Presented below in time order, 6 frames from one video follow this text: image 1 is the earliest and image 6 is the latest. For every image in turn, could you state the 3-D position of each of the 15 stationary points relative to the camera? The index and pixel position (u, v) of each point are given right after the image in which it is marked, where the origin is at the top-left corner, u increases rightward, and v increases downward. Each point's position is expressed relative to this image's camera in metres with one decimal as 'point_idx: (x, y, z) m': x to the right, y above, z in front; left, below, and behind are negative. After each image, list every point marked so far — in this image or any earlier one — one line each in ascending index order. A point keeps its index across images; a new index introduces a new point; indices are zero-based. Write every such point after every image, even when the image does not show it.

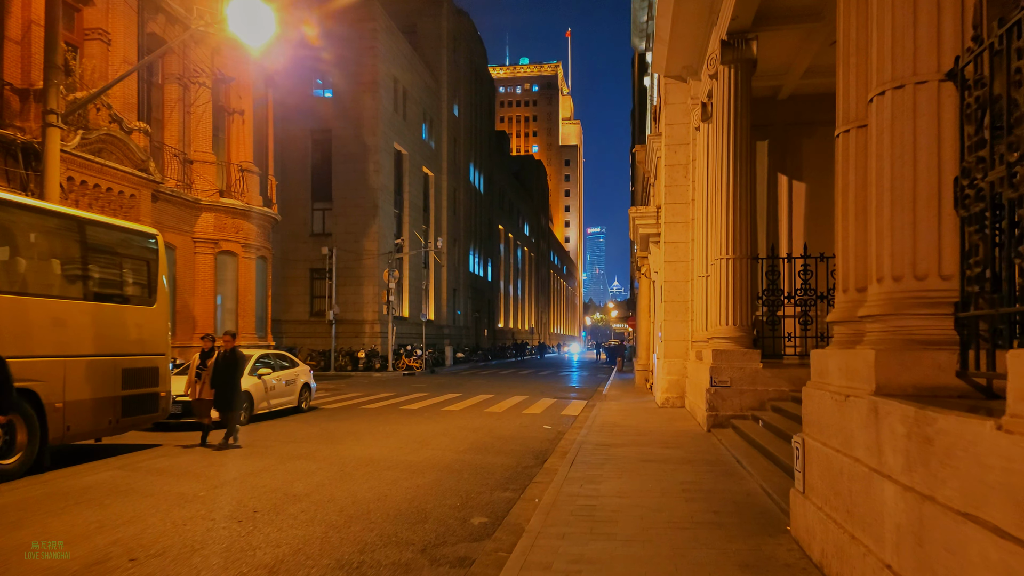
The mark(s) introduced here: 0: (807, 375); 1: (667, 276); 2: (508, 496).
0: (+4.4, -1.3, +11.1) m
1: (+3.3, +0.3, +15.8) m
2: (0.0, -2.2, +7.7) m
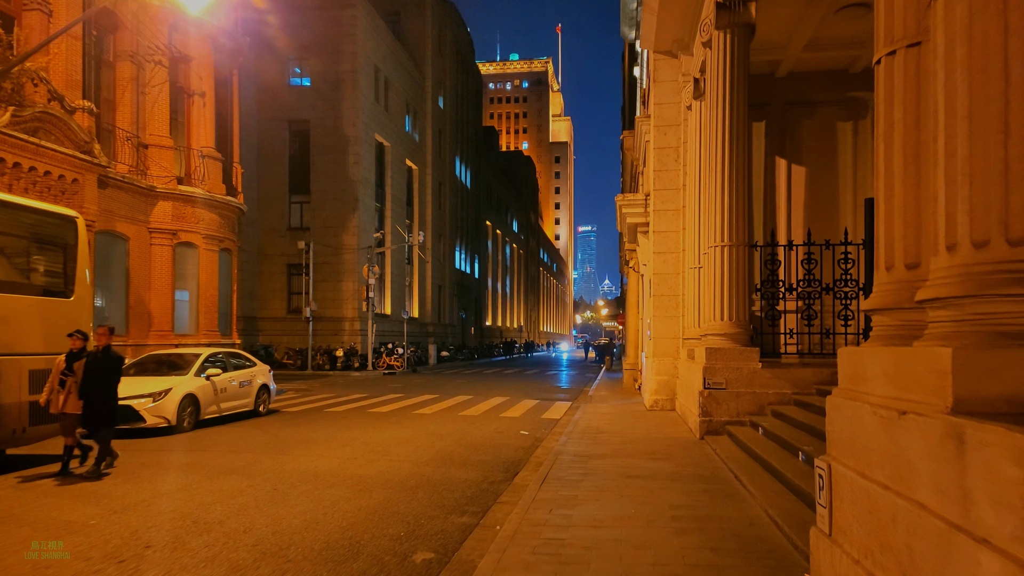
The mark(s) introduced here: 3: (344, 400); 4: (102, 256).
0: (+4.0, -1.2, +9.9) m
1: (+2.8, +0.4, +14.6) m
2: (-0.4, -2.0, +6.5) m
3: (-4.3, -2.9, +19.3) m
4: (-9.1, +0.7, +16.5) m
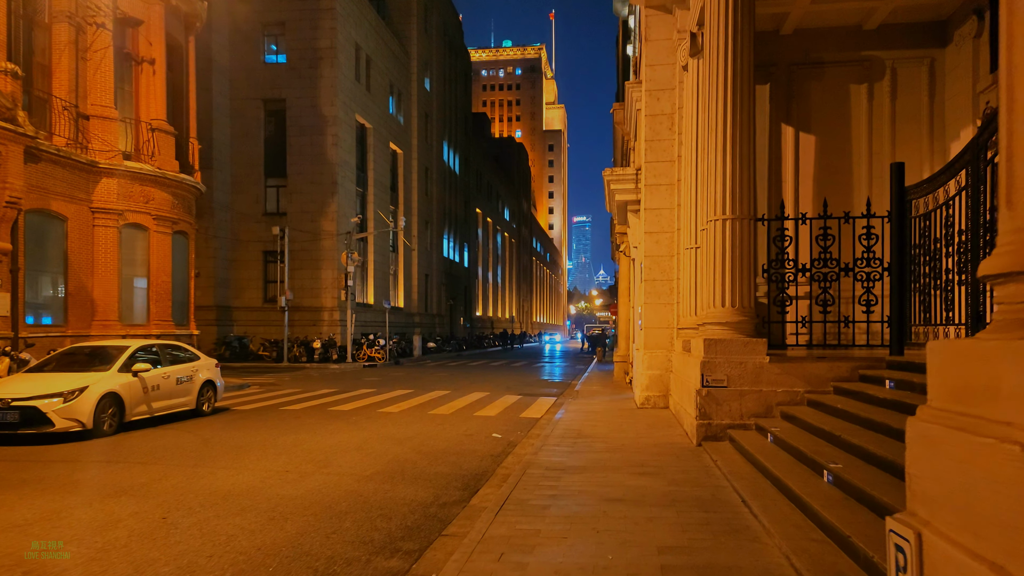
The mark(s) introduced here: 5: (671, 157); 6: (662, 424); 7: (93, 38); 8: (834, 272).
0: (+3.5, -0.9, +8.4) m
1: (+2.4, +0.7, +13.1) m
2: (-0.8, -1.9, +4.9) m
3: (-4.8, -2.6, +17.7) m
4: (-9.5, +1.0, +14.9) m
5: (+2.8, +2.3, +13.0) m
6: (+2.1, -1.9, +10.5) m
7: (-9.1, +5.5, +16.2) m
8: (+3.9, +0.2, +8.9) m
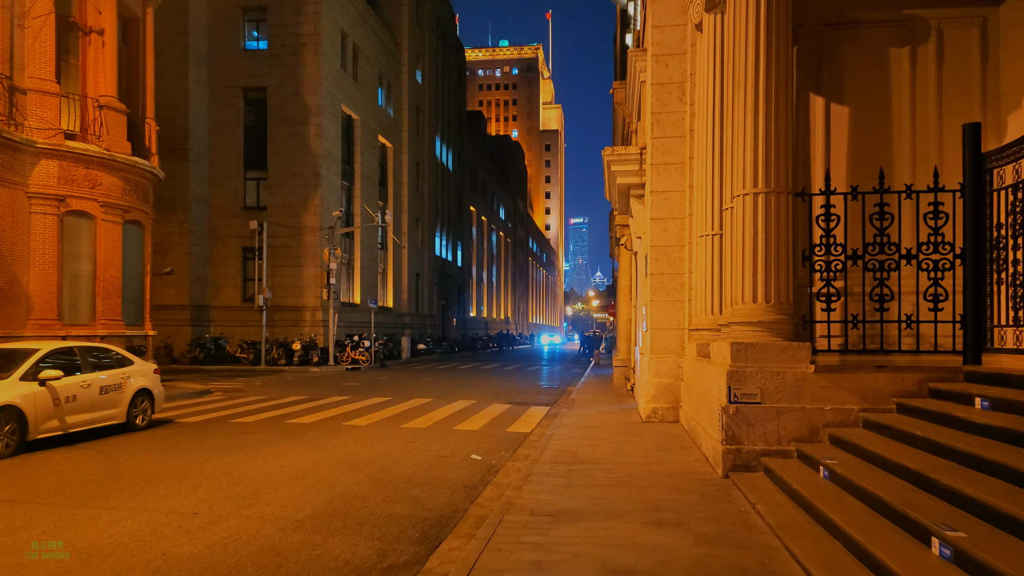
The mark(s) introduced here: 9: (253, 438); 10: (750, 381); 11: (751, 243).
0: (+3.3, -0.9, +6.6) m
1: (+2.2, +0.7, +11.3) m
2: (-1.0, -1.8, +3.2) m
3: (-5.1, -2.5, +15.9) m
4: (-9.7, +1.1, +13.1) m
5: (+2.6, +2.4, +11.3) m
6: (+1.9, -1.8, +8.7) m
7: (-9.3, +5.6, +14.4) m
8: (+3.7, +0.3, +7.2) m
9: (-3.6, -2.1, +10.4) m
10: (+2.2, -0.8, +6.9) m
11: (+2.4, +0.4, +7.3) m
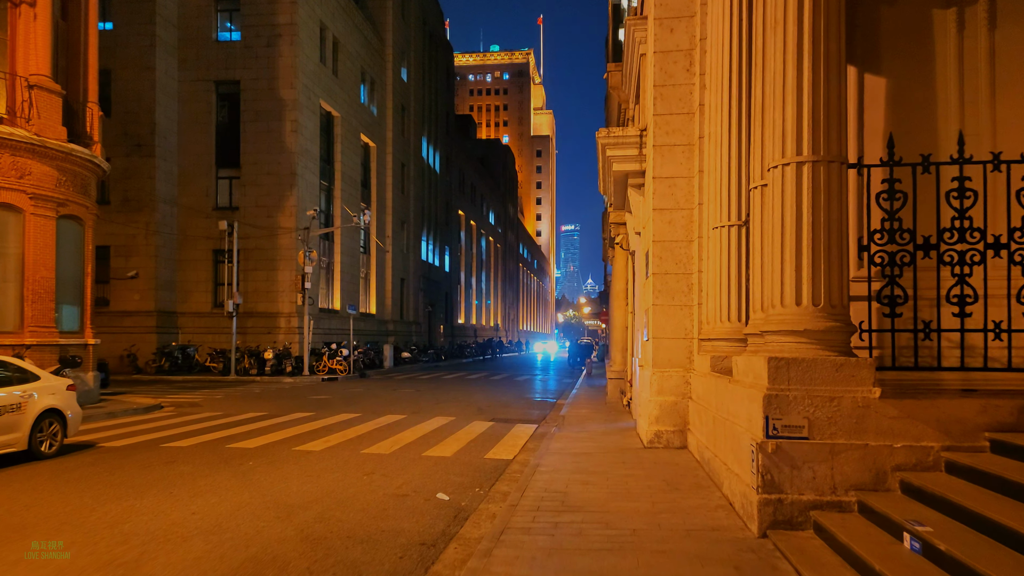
0: (+3.1, -0.8, +5.0) m
1: (+1.9, +0.7, +9.6) m
2: (-1.2, -1.7, +1.4) m
3: (-5.4, -2.5, +14.2) m
4: (-10.0, +1.1, +11.3) m
5: (+2.3, +2.3, +9.6) m
6: (+1.7, -1.8, +7.0) m
7: (-9.6, +5.5, +12.7) m
8: (+3.4, +0.3, +5.5) m
9: (-3.9, -2.1, +8.7) m
10: (+2.0, -0.8, +5.2) m
11: (+2.1, +0.5, +5.7) m
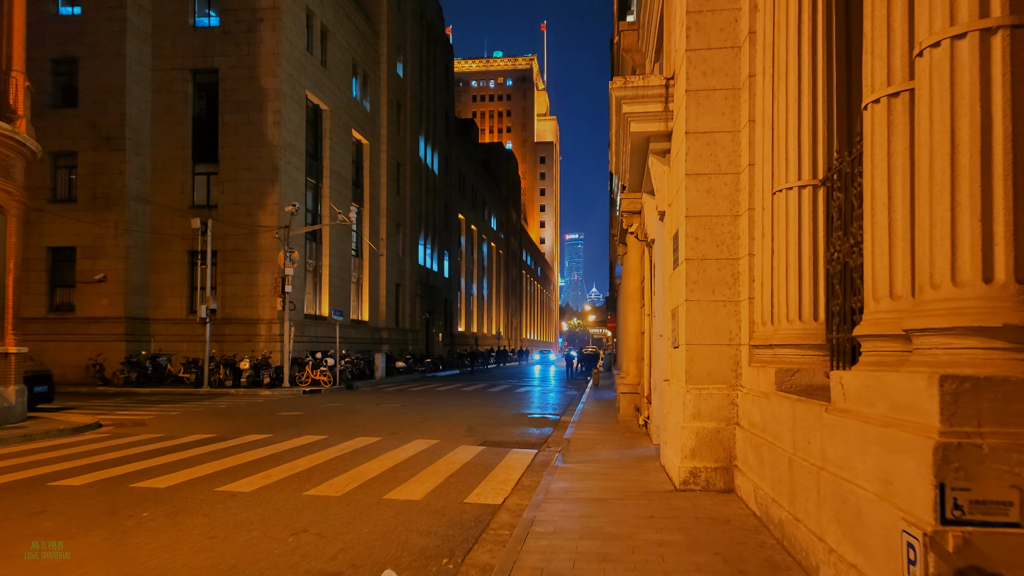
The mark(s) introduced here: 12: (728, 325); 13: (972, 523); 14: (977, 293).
0: (+3.0, -0.7, +2.6) m
1: (+1.8, +0.8, +7.3) m
2: (-1.3, -1.5, -0.9) m
3: (-5.5, -2.5, +11.8) m
4: (-10.2, +1.2, +9.0) m
5: (+2.2, +2.4, +7.3) m
6: (+1.5, -1.7, +4.6) m
7: (-9.8, +5.6, +10.5) m
8: (+3.3, +0.4, +3.2) m
9: (-4.0, -2.0, +6.3) m
10: (+1.8, -0.7, +2.8) m
11: (+2.0, +0.6, +3.3) m
12: (+2.1, -0.4, +7.2) m
13: (+1.7, -0.9, +2.8) m
14: (+2.0, 0.0, +3.3) m
